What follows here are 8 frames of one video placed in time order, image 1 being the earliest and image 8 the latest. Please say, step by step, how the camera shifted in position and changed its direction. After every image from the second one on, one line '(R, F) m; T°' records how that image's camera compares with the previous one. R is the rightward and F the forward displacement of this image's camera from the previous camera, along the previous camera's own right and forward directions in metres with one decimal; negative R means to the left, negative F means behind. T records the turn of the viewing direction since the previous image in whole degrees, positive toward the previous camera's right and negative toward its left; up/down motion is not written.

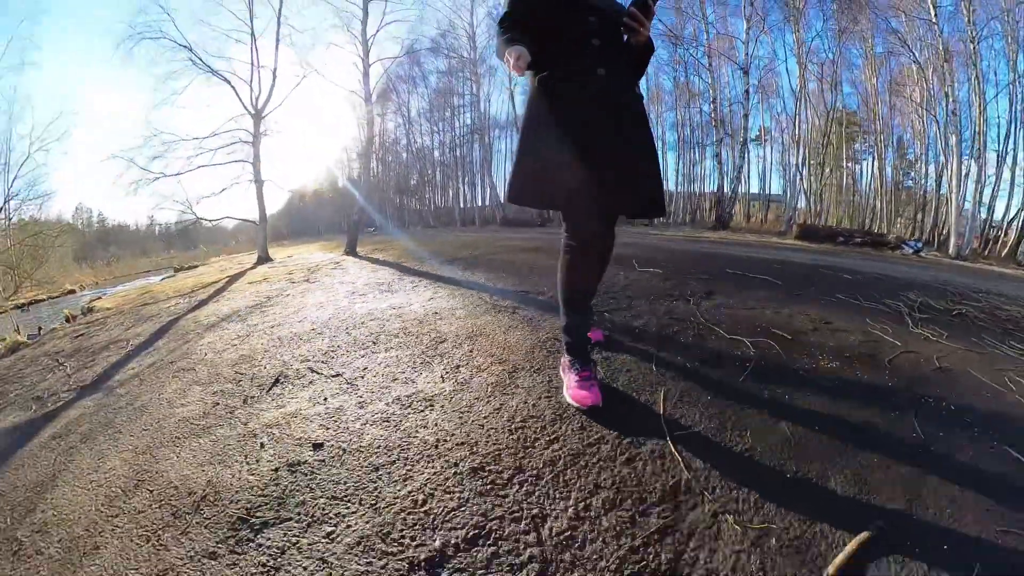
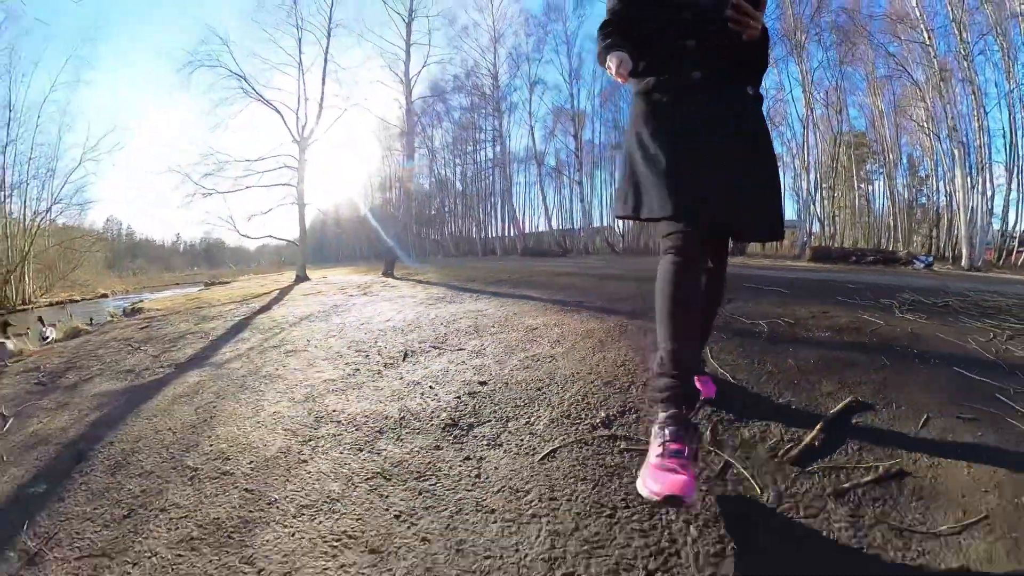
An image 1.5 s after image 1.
(-0.3, -0.5) m; -1°
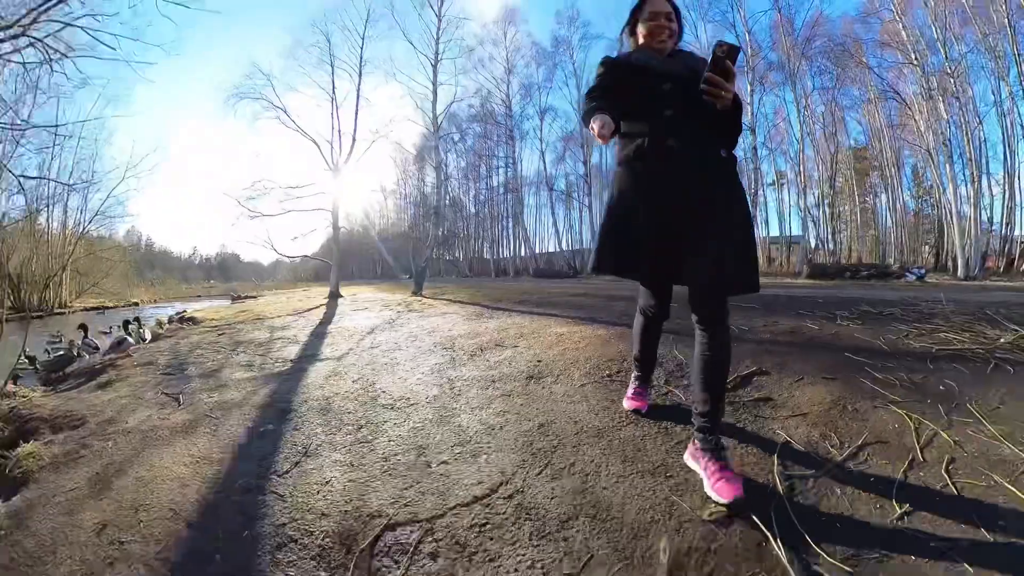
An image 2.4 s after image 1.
(-0.2, -1.2) m; -1°
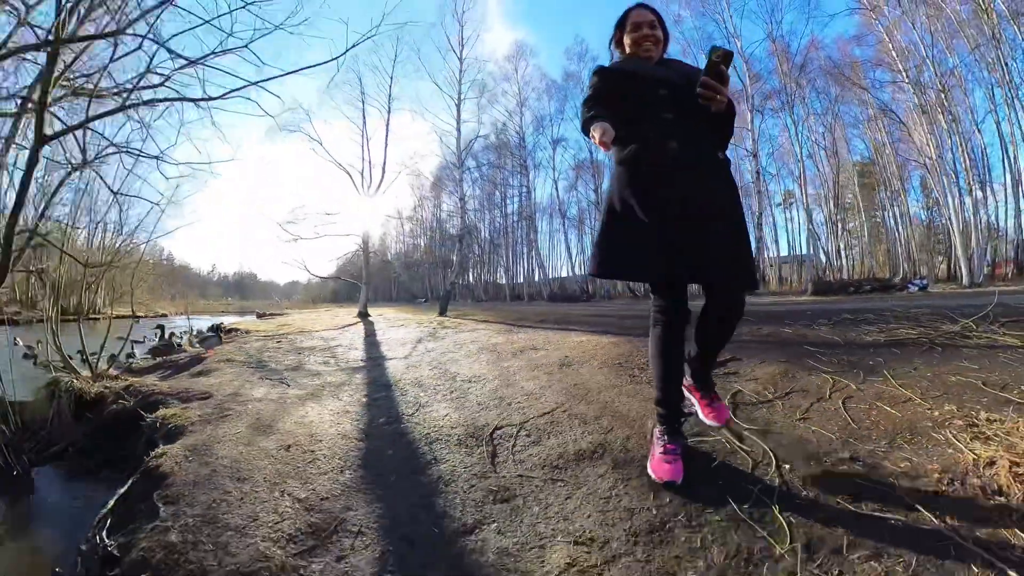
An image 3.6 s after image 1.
(-0.2, -1.1) m; -1°
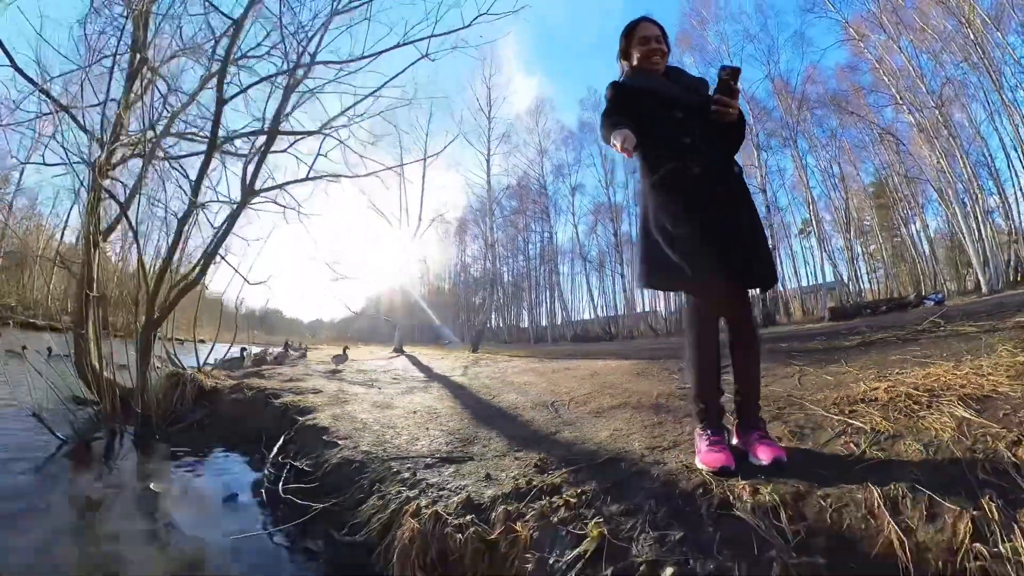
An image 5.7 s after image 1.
(-0.2, -1.2) m; -2°
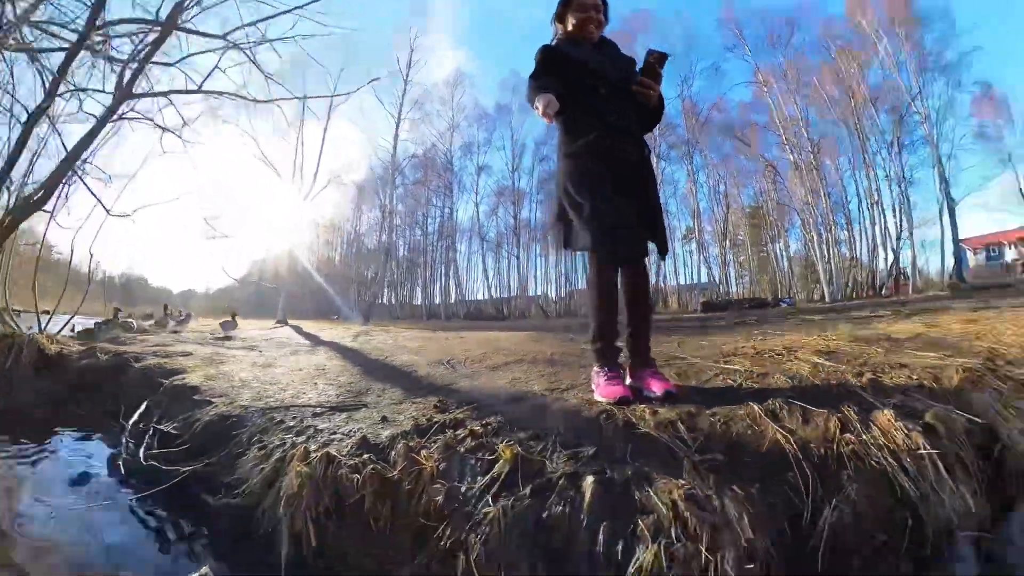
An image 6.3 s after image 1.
(0.0, 0.0) m; +11°
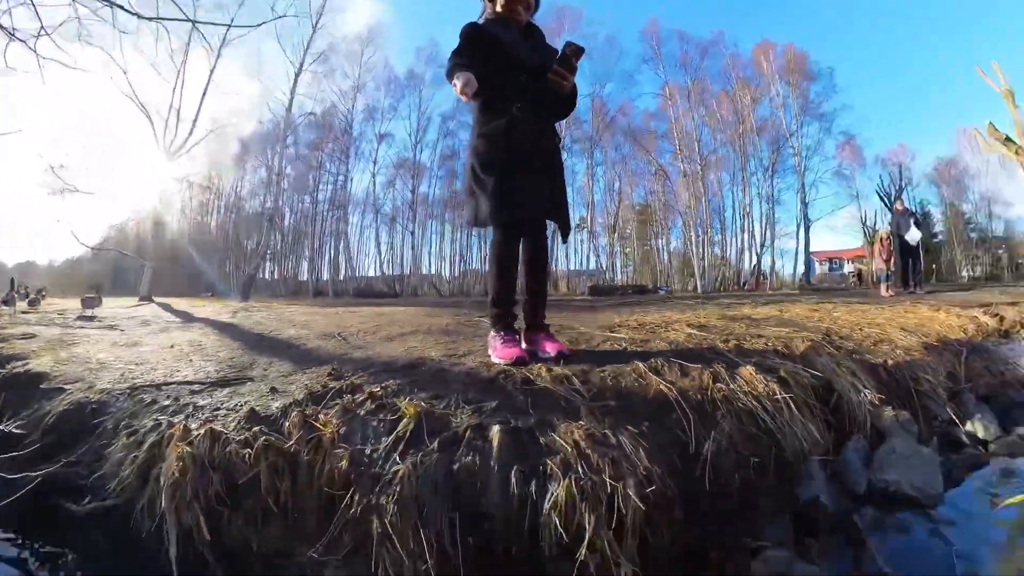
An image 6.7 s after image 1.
(0.0, 0.0) m; +11°
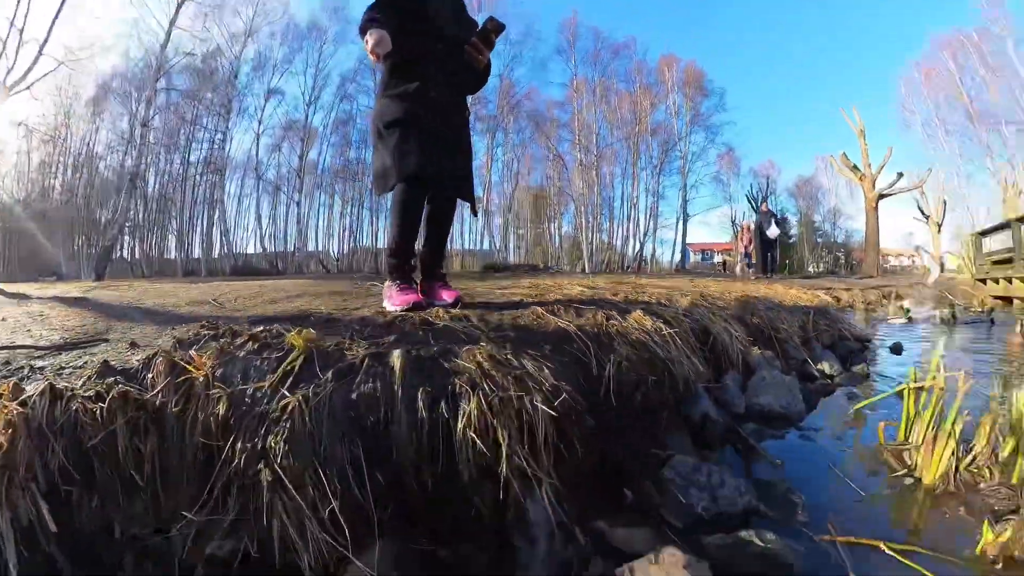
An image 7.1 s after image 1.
(0.0, 0.0) m; +11°
